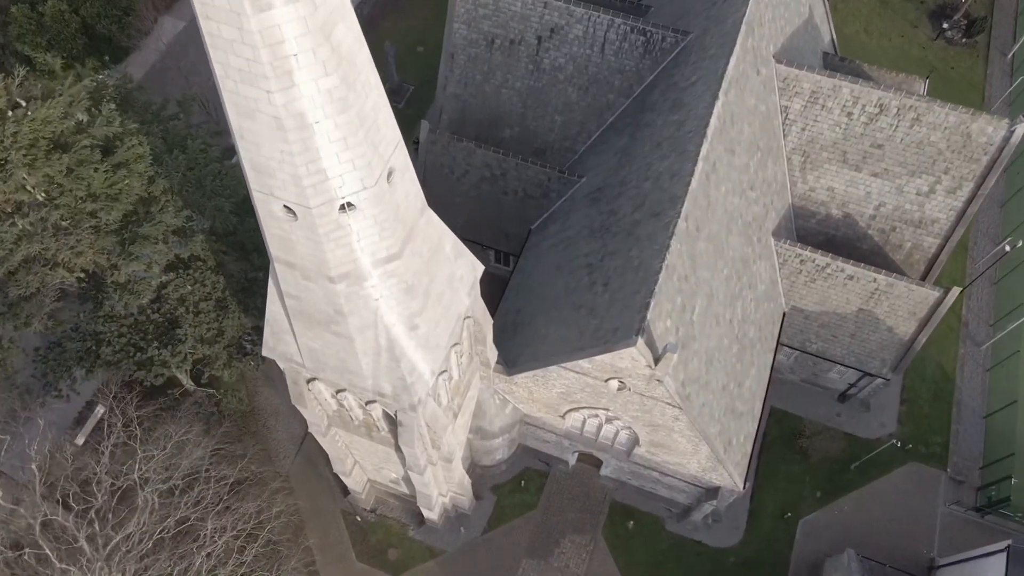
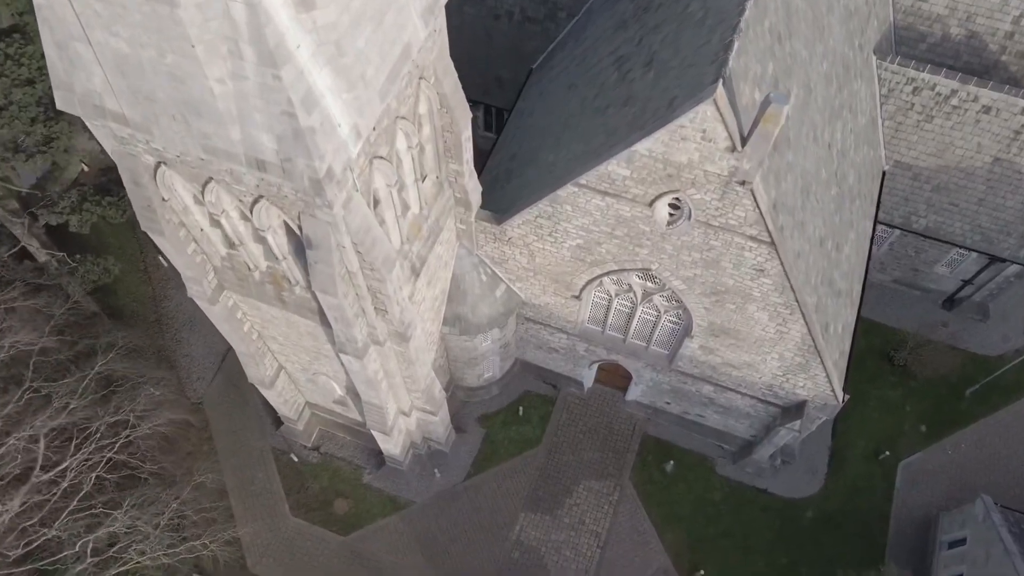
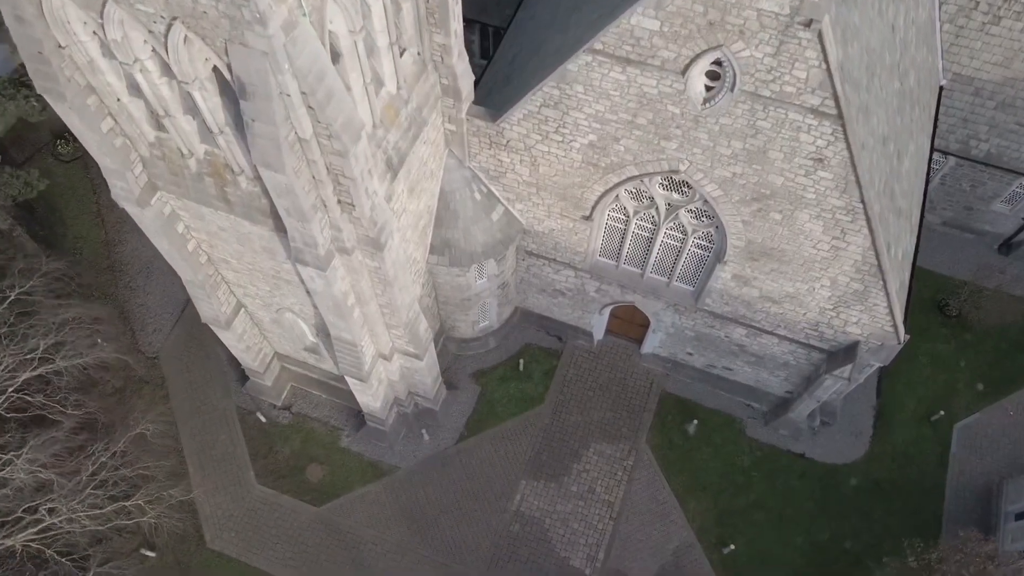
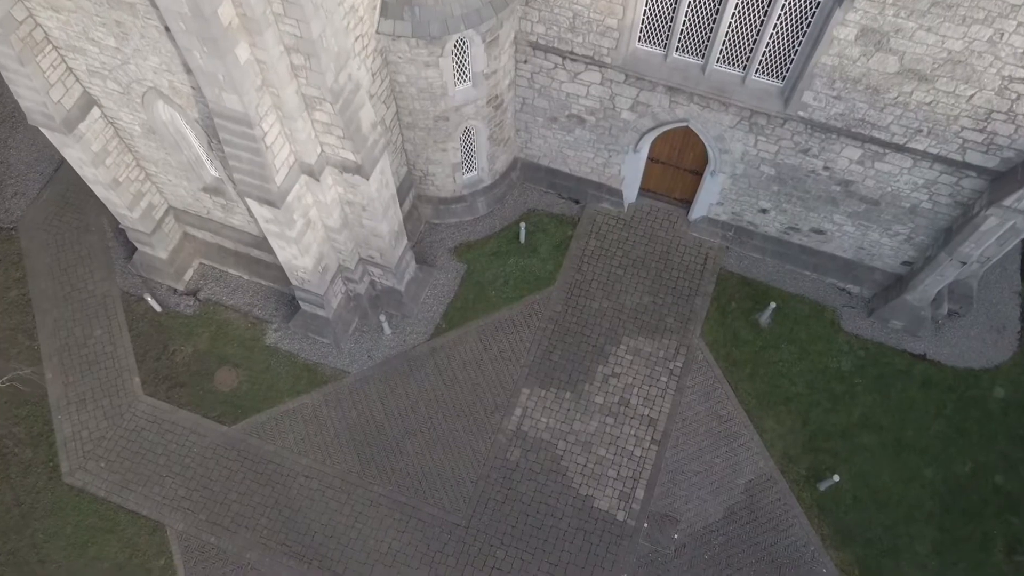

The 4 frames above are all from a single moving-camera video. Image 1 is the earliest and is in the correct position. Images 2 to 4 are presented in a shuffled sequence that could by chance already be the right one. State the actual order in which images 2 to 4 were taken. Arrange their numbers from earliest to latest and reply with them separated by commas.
2, 3, 4
